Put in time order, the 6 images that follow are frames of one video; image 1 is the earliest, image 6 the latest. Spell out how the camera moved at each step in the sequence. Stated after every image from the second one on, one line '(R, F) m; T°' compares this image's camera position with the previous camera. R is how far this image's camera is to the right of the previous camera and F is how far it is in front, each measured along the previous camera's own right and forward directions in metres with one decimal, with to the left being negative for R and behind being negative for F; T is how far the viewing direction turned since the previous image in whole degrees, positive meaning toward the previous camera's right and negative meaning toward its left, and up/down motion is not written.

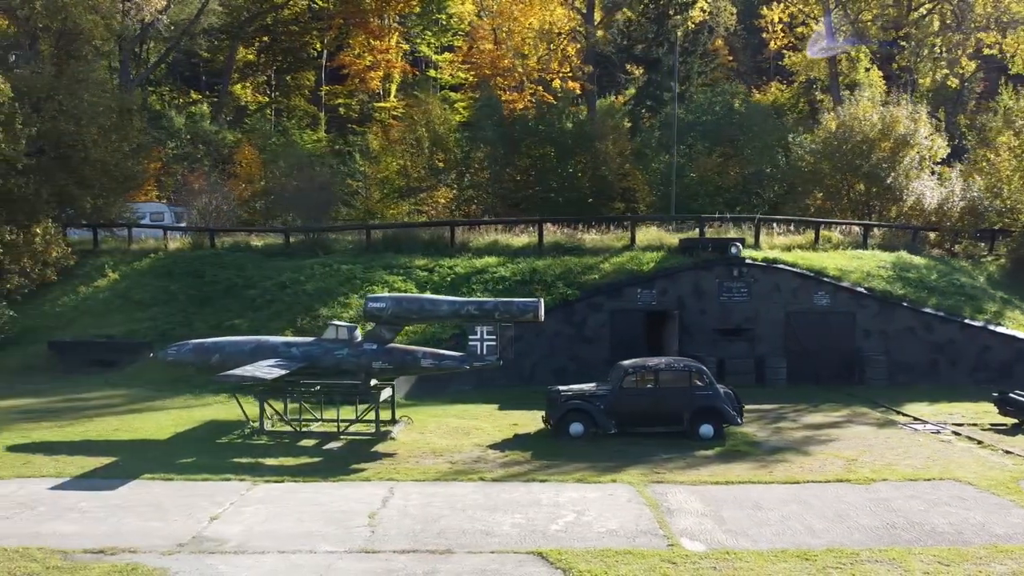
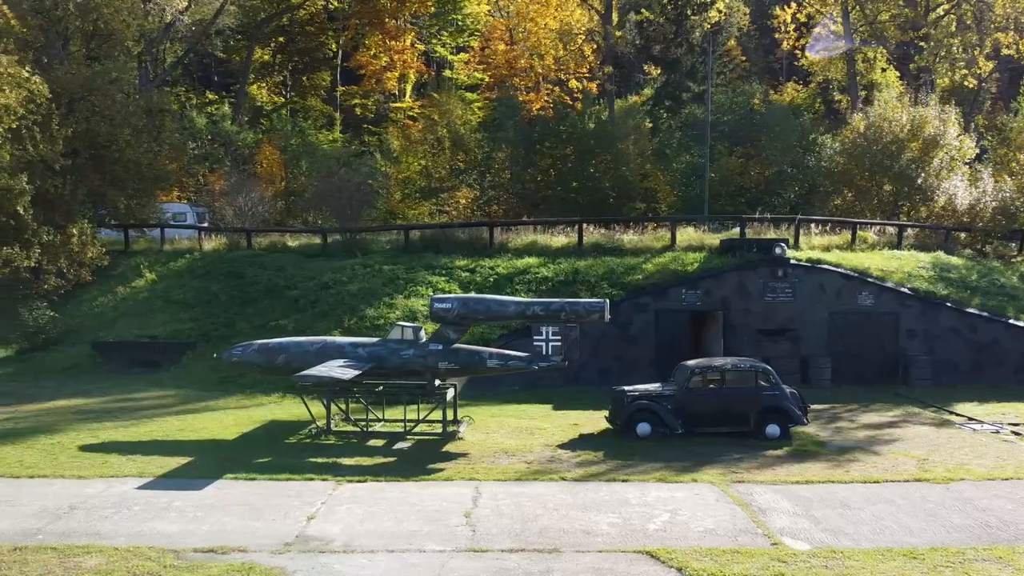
(-1.1, -0.1) m; 0°
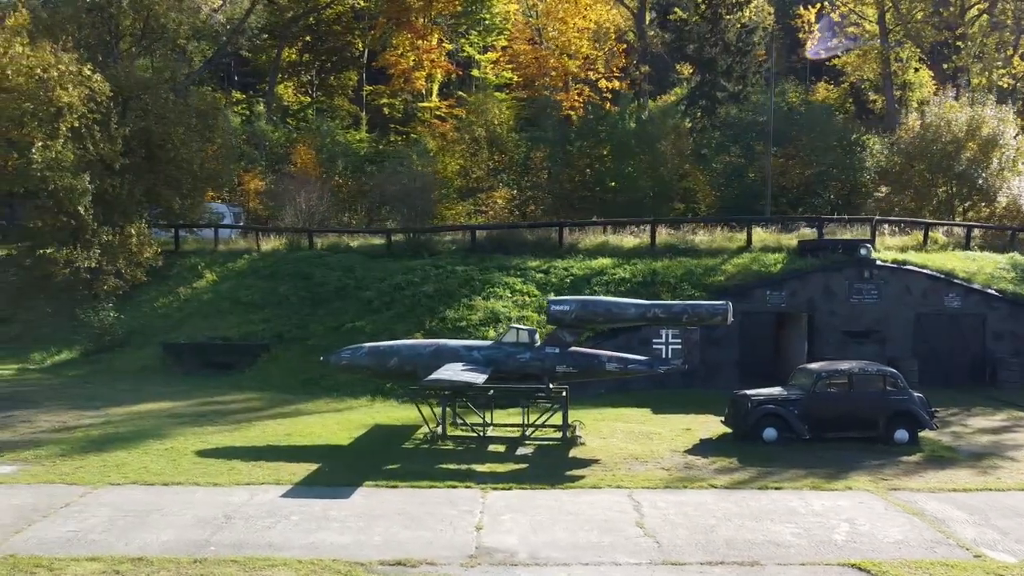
(-2.0, +0.3) m; 0°
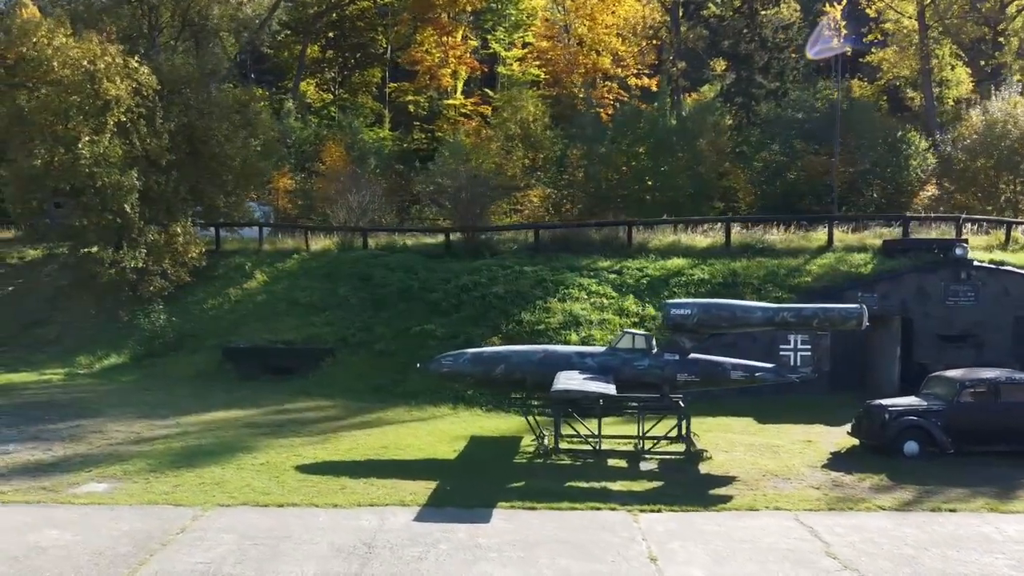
(-1.8, +1.0) m; 0°
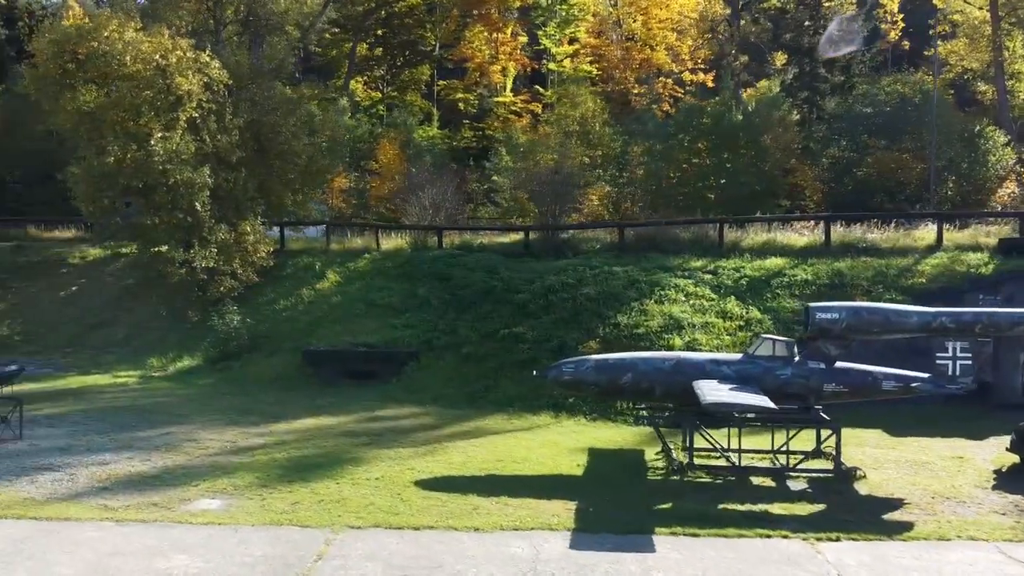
(-1.4, +0.9) m; -2°
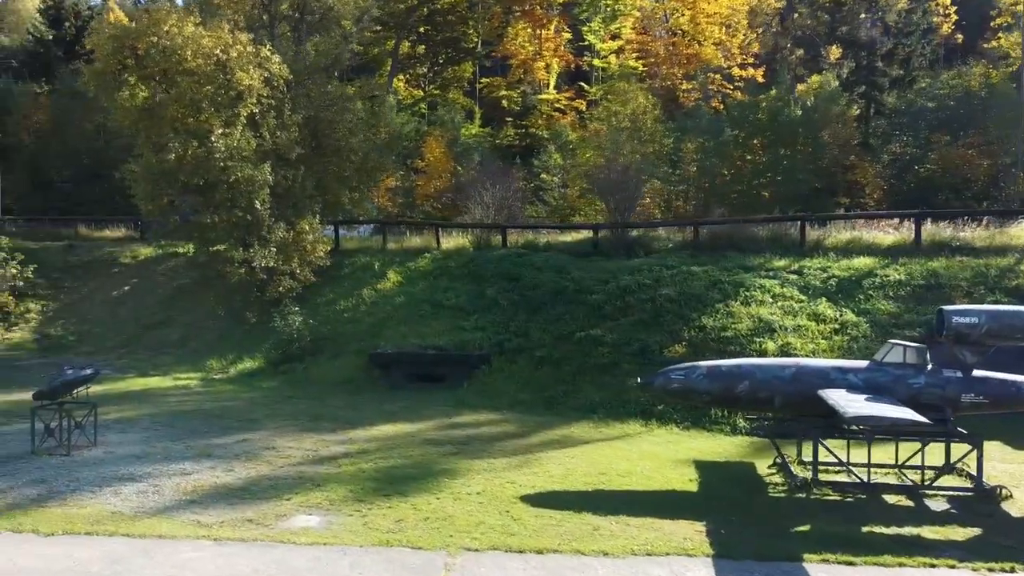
(-1.1, +0.8) m; -2°
